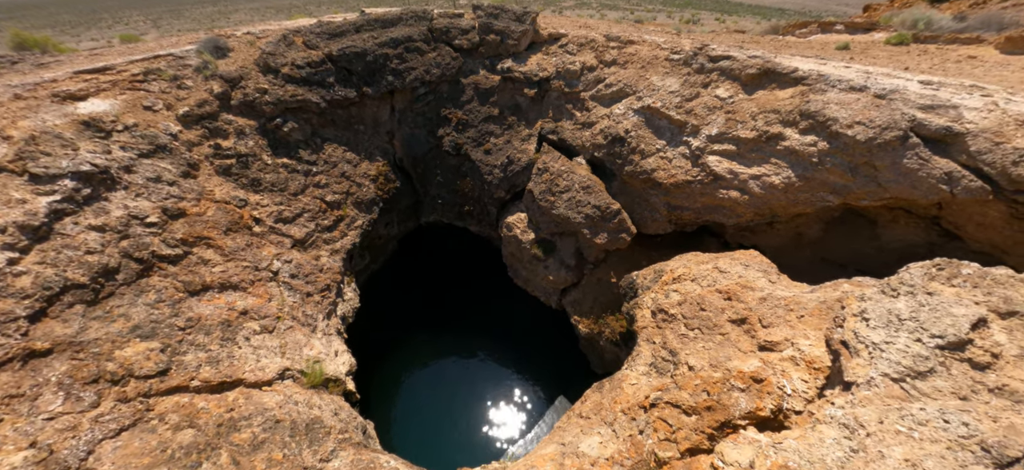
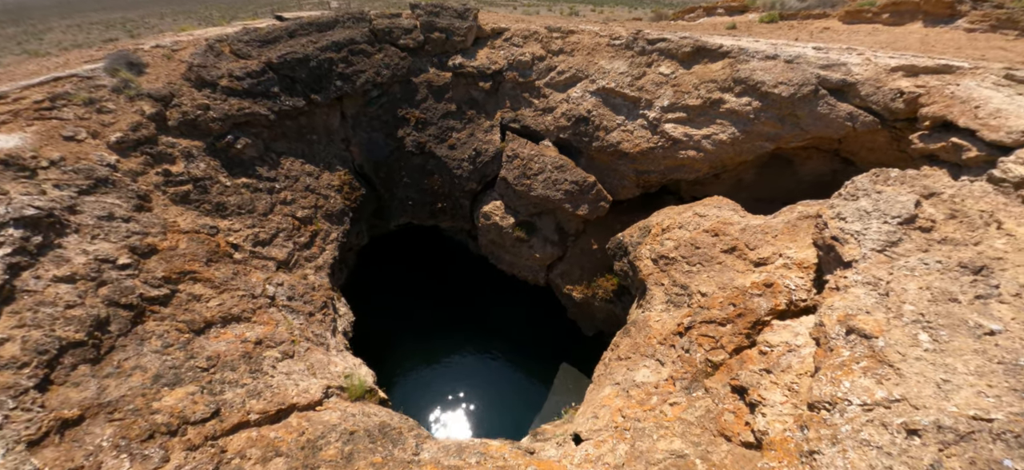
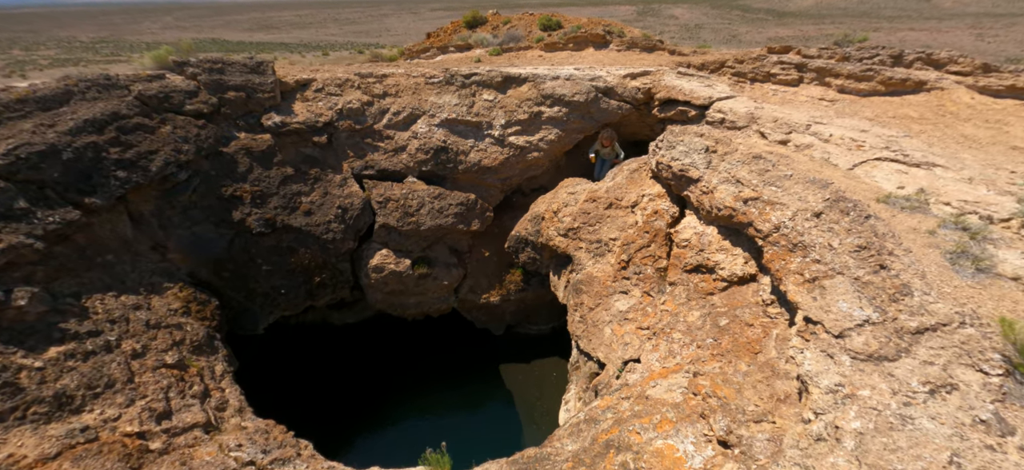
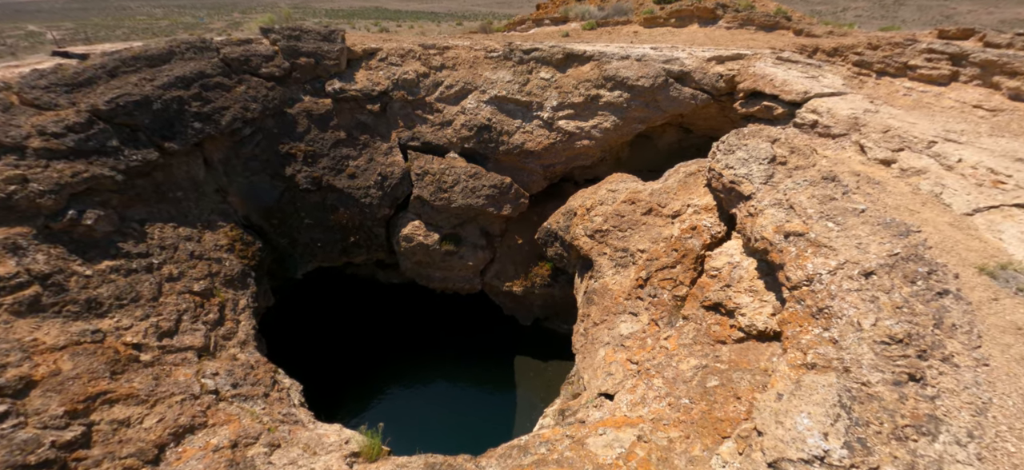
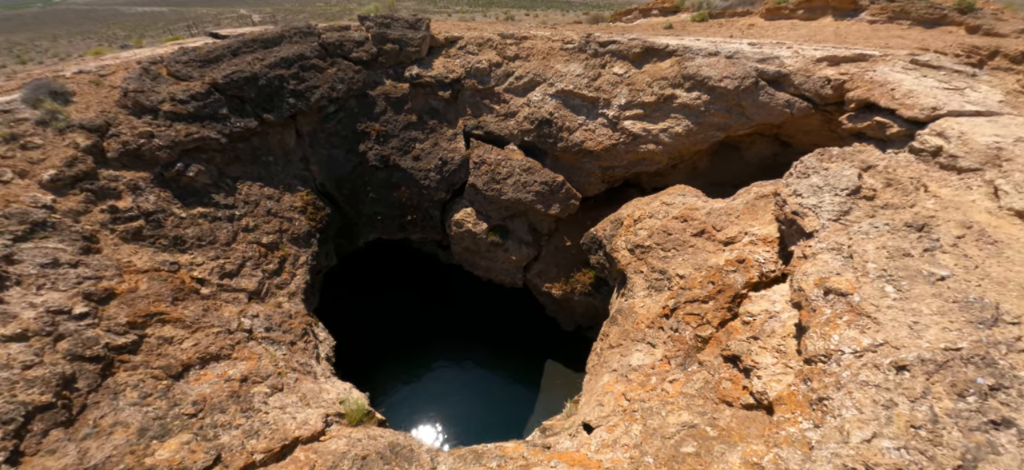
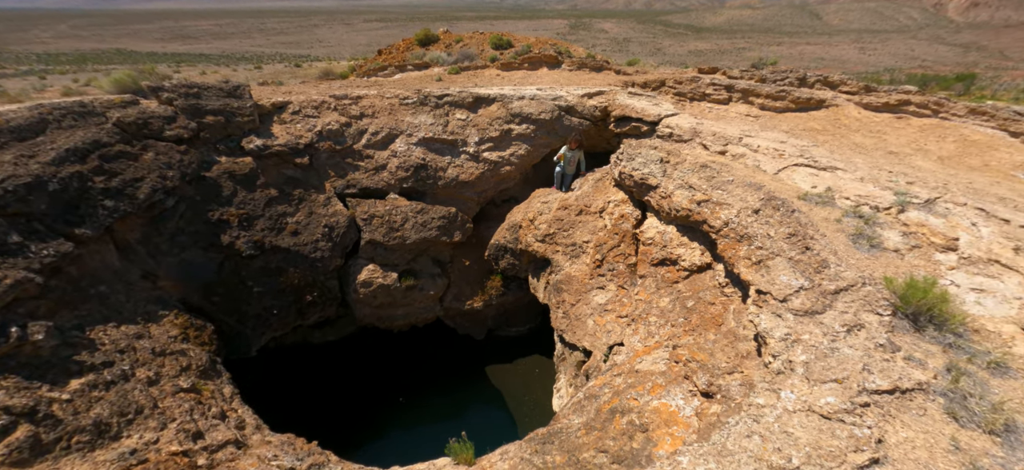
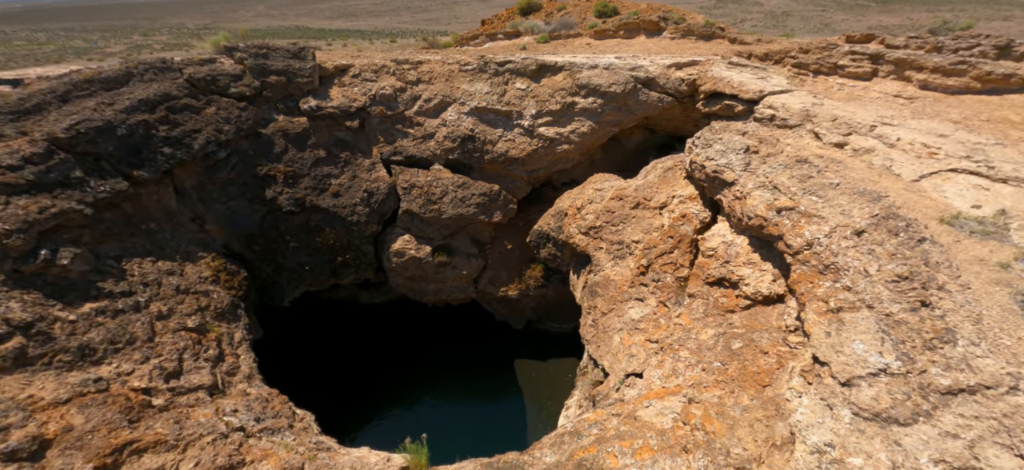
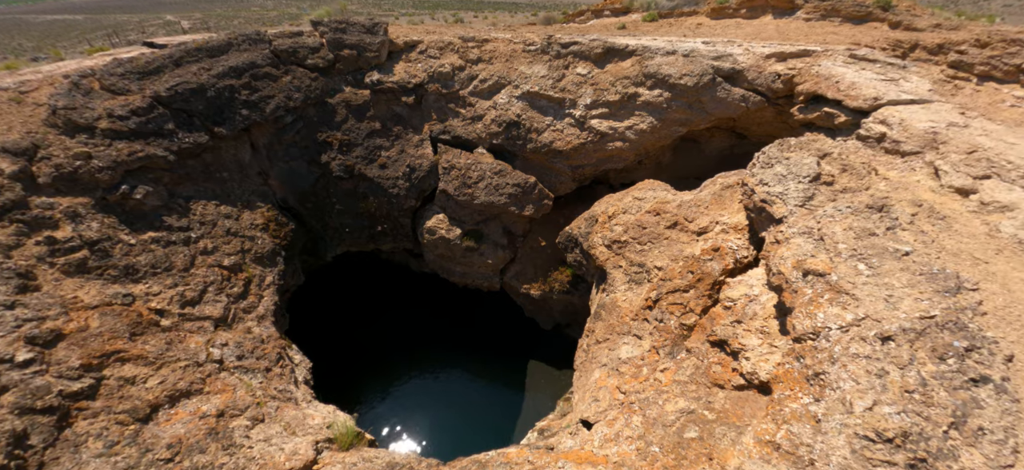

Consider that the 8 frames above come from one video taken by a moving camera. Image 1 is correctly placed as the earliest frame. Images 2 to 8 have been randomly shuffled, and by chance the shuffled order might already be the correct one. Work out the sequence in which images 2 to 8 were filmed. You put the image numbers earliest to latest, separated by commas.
2, 5, 8, 4, 7, 3, 6
